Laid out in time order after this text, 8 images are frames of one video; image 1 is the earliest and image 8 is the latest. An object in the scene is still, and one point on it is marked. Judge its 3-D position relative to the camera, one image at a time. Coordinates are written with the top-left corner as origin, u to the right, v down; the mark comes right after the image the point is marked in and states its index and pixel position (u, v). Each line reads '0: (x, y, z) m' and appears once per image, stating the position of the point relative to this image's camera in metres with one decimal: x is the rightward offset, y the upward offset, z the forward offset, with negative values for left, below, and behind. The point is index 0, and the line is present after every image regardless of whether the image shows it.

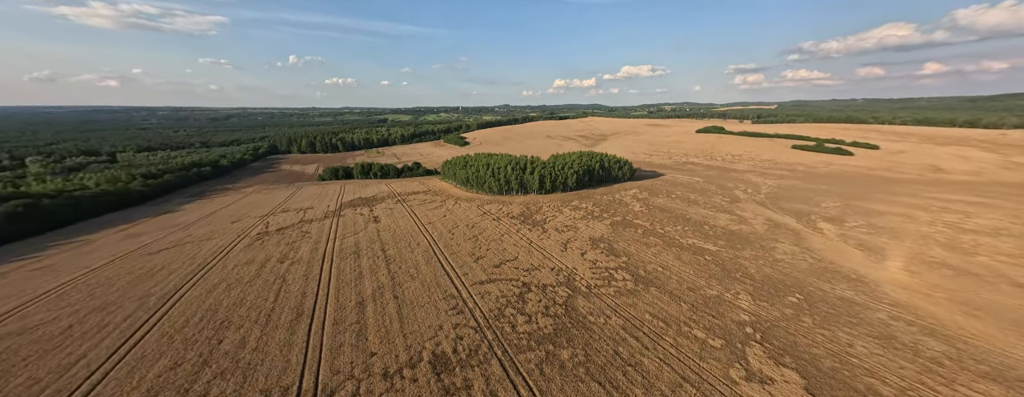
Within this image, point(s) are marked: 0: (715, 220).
0: (+15.4, -1.7, +18.6) m
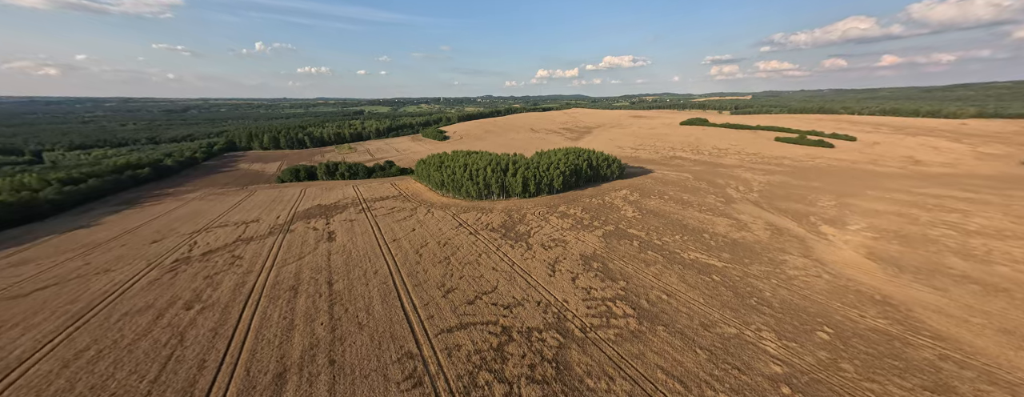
0: (+14.0, -2.0, +17.0) m
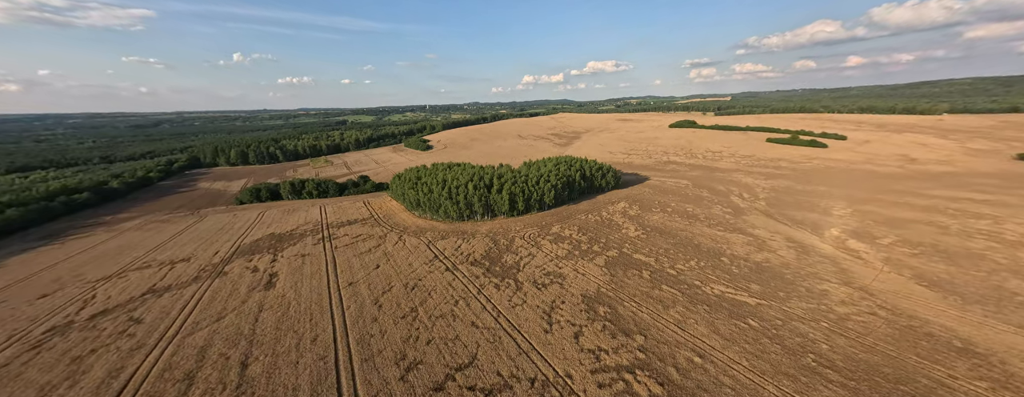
0: (+13.2, -2.9, +14.7) m
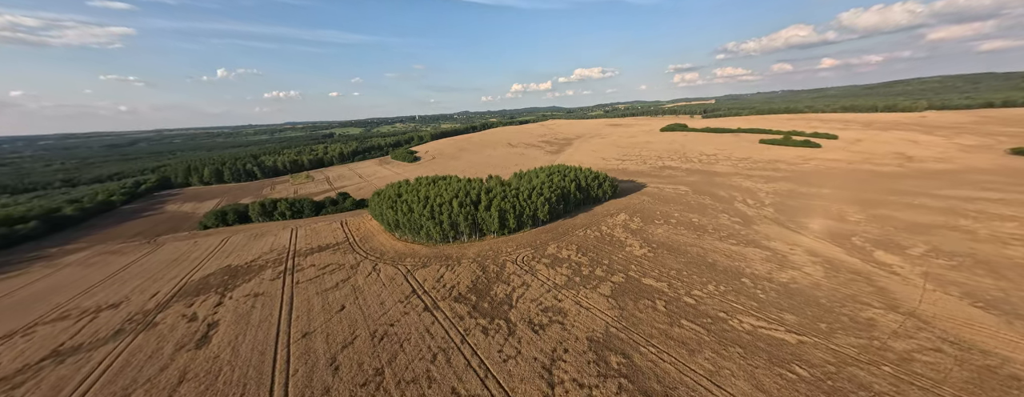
0: (+12.7, -3.6, +13.1) m
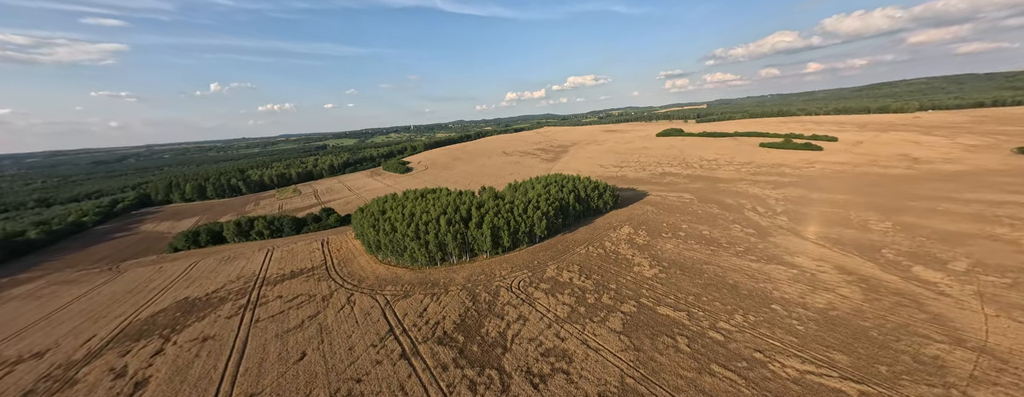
0: (+12.4, -4.2, +11.5) m
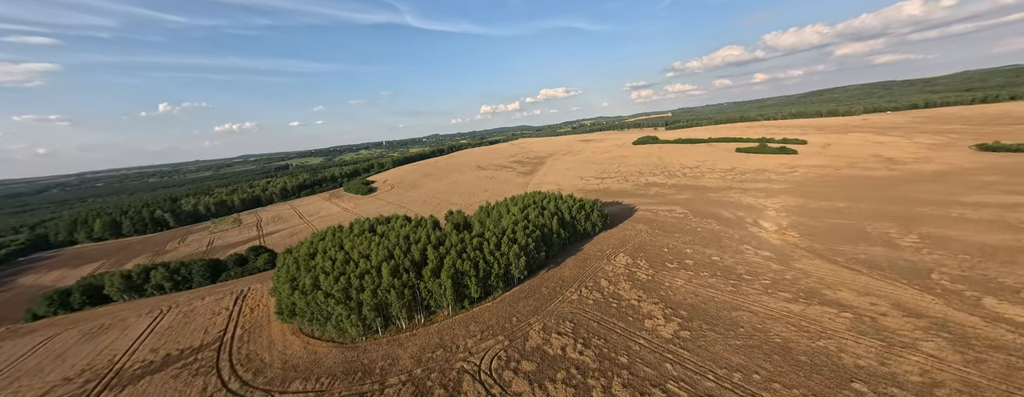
0: (+11.3, -5.1, +8.4) m
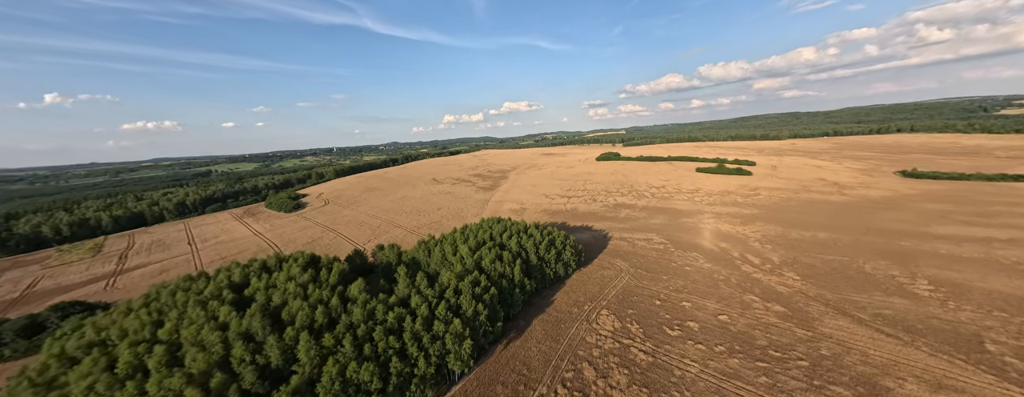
0: (+9.7, -6.7, +4.9) m
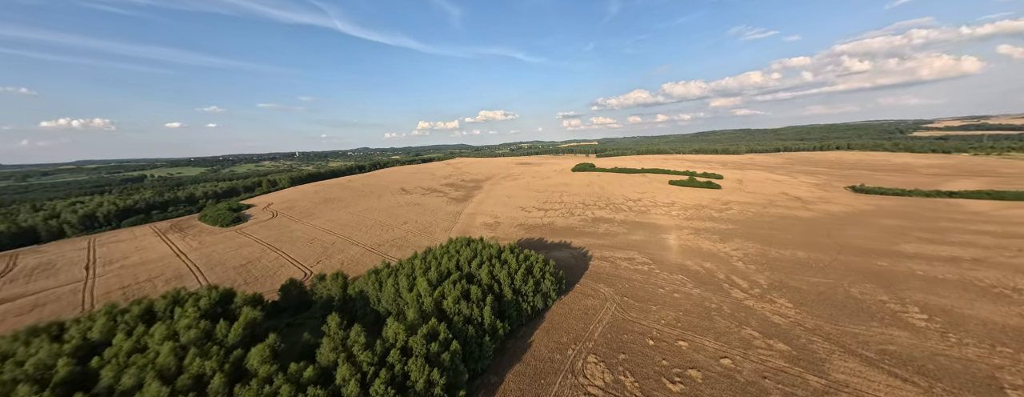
0: (+9.1, -7.5, +3.4) m
